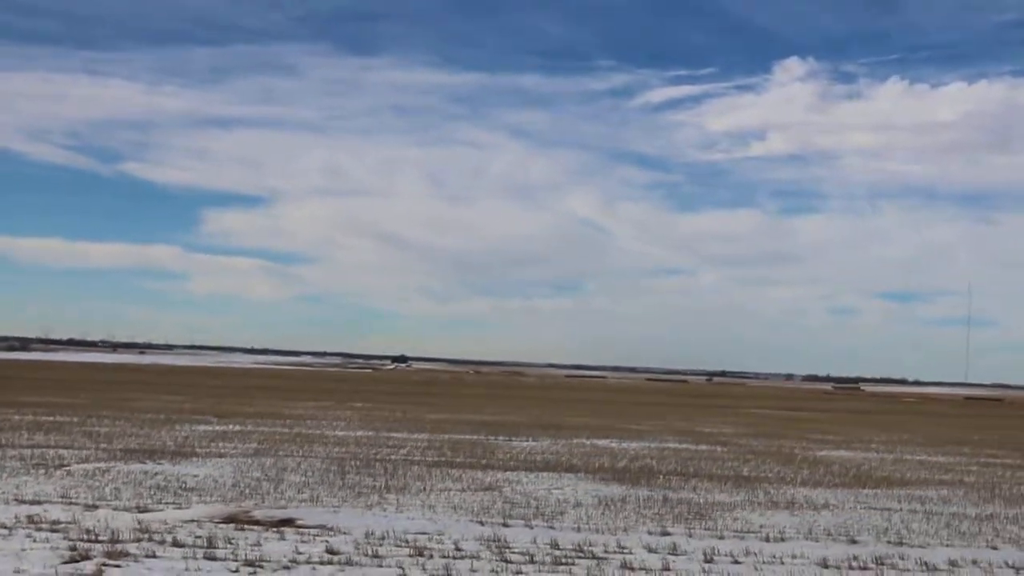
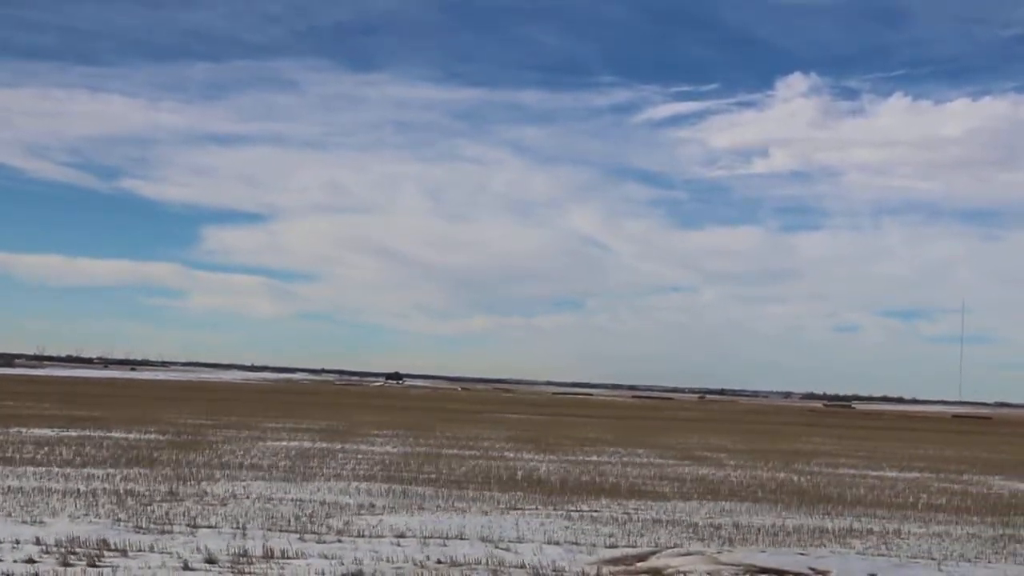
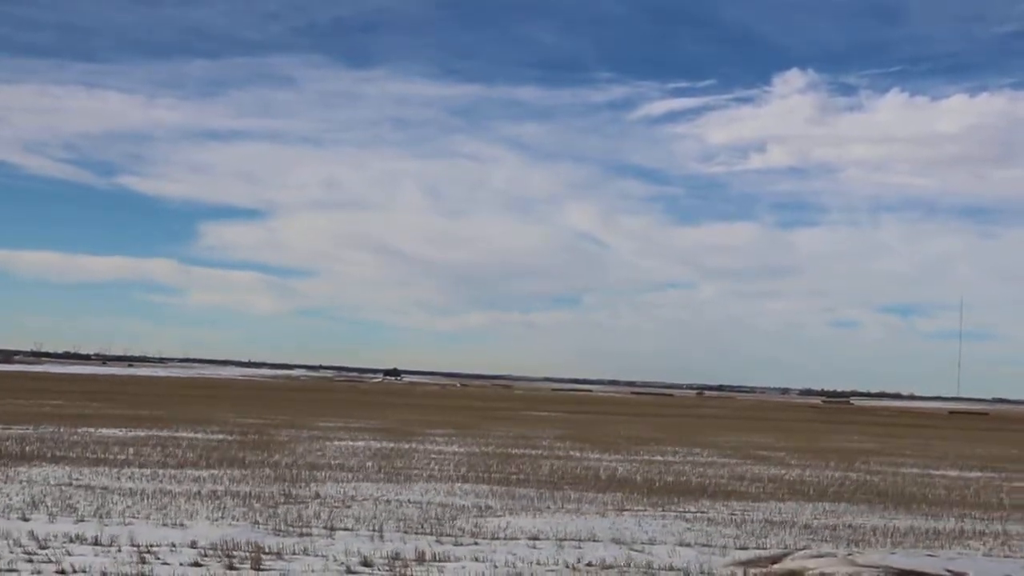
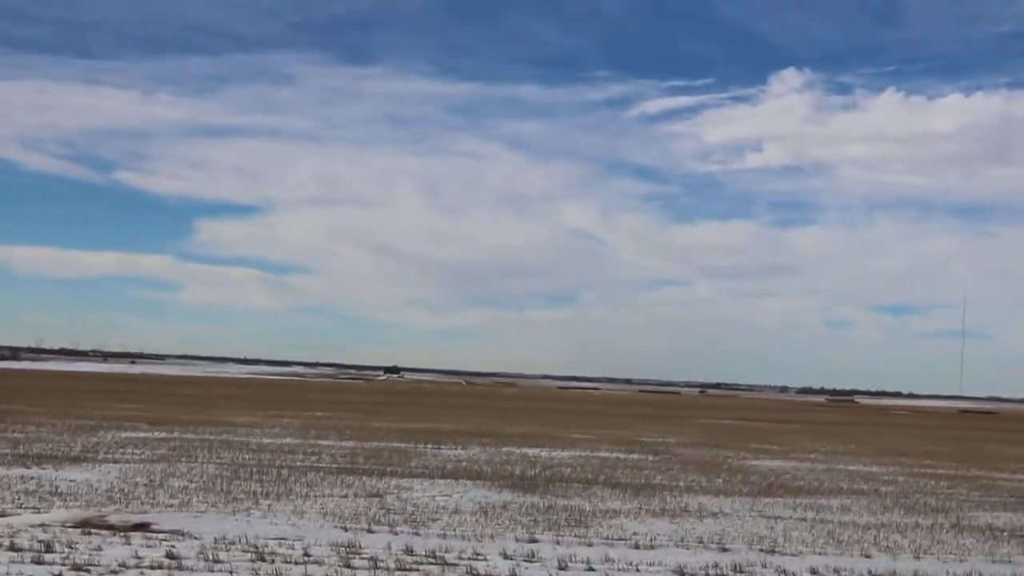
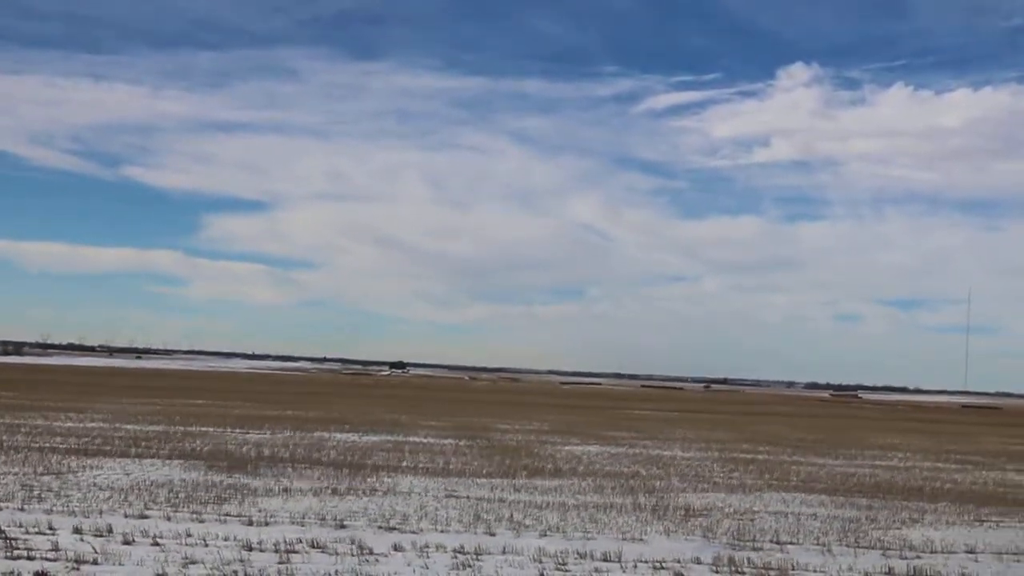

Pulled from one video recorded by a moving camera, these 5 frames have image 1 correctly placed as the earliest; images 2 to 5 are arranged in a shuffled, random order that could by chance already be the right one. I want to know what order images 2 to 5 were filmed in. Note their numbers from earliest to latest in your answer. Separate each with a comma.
4, 5, 3, 2
